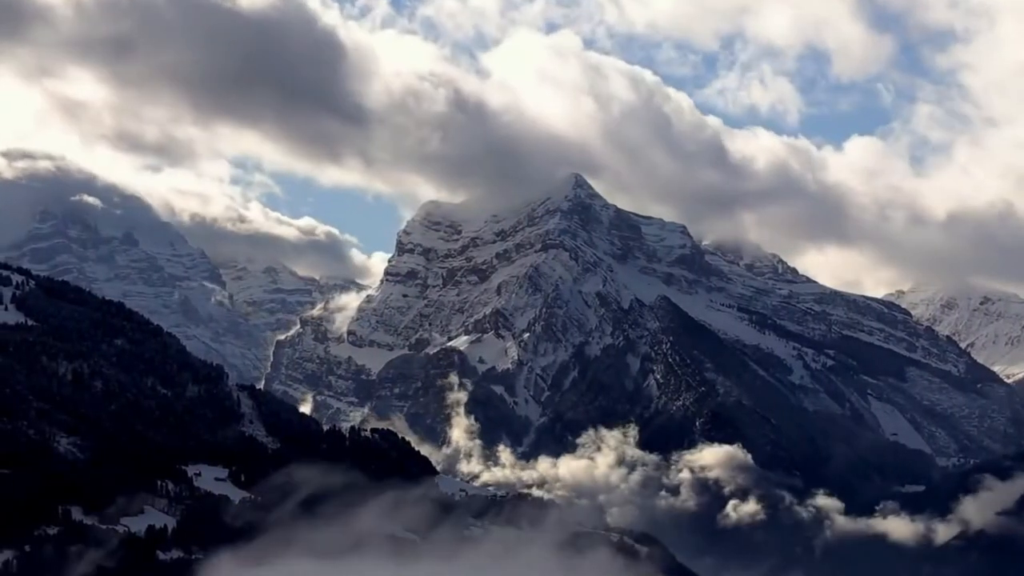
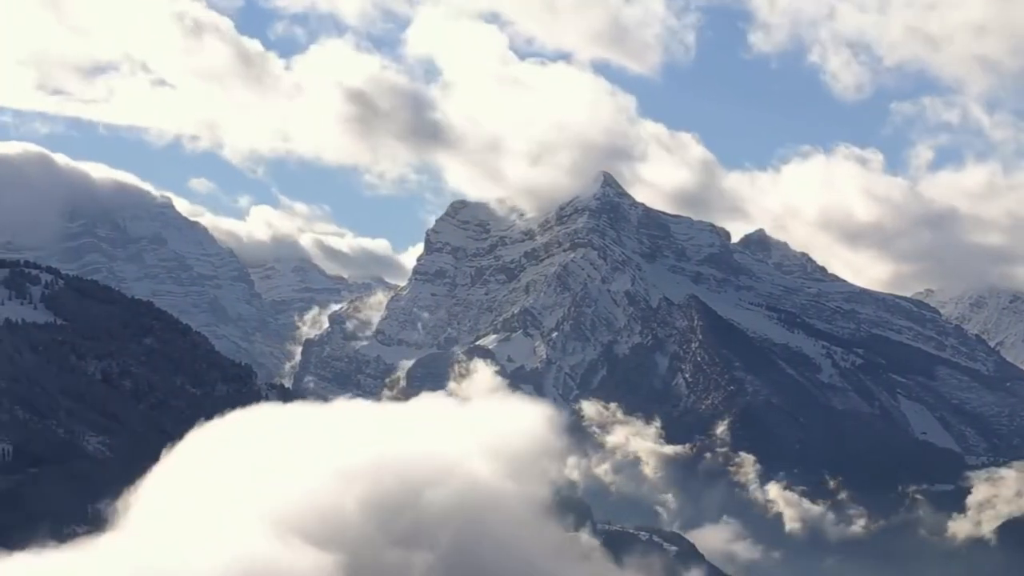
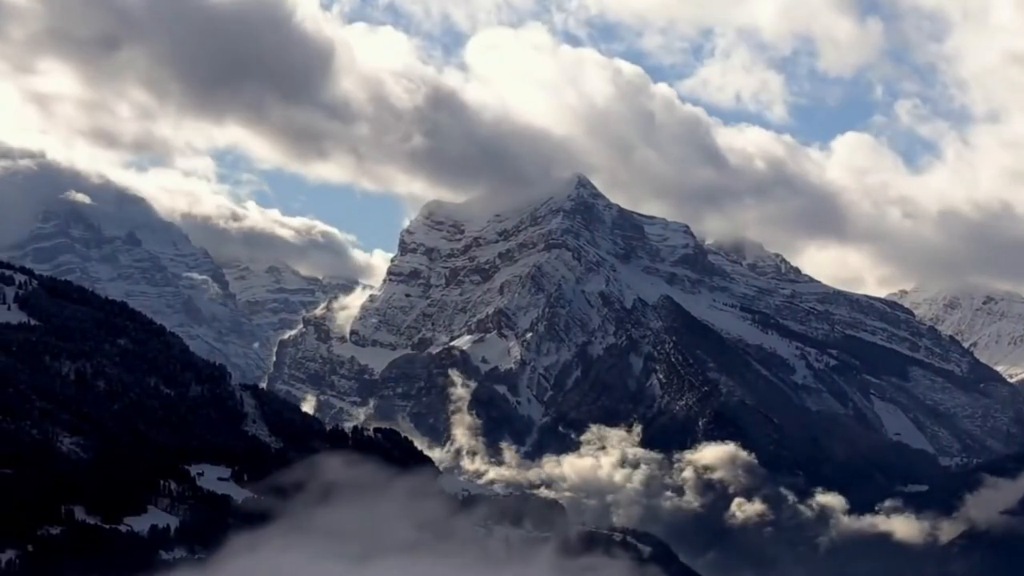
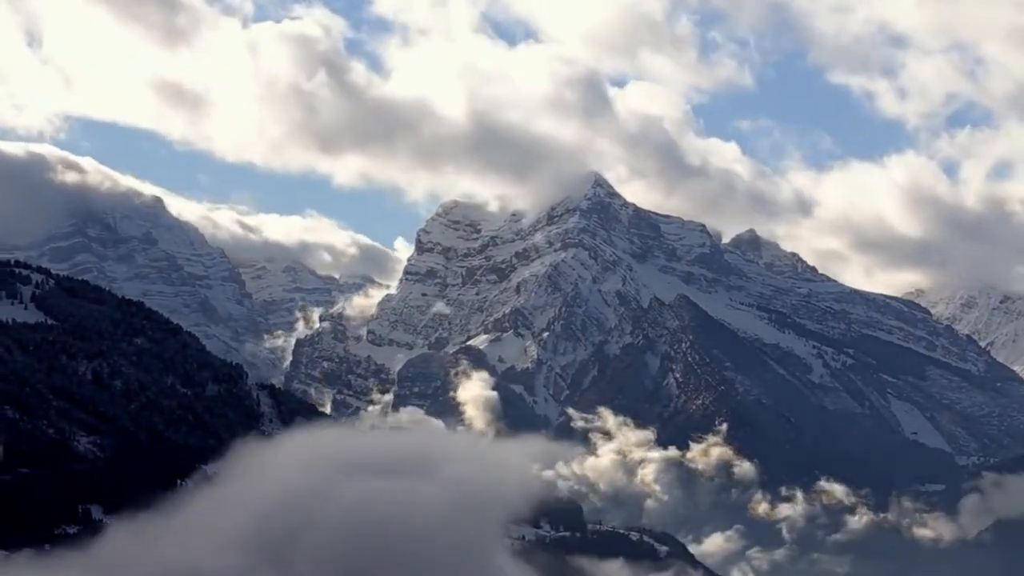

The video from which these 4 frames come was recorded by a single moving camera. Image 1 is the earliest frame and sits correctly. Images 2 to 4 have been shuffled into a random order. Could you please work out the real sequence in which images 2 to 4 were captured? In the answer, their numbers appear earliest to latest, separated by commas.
3, 4, 2
